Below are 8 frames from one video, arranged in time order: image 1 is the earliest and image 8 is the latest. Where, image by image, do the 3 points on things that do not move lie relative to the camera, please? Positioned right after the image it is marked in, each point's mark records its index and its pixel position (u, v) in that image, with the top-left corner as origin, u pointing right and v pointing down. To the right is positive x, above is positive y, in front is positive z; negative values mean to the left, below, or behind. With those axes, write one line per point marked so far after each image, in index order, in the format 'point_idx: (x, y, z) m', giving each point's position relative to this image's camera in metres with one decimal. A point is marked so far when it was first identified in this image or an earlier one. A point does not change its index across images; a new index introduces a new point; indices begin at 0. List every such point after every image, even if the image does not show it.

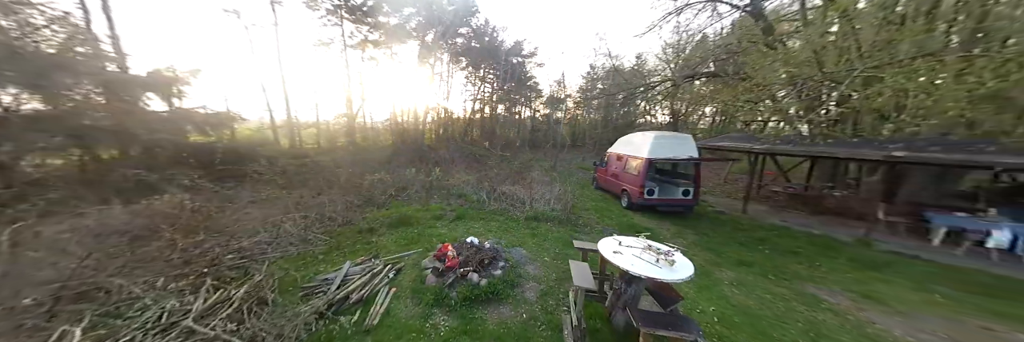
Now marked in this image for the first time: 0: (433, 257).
0: (-1.2, -1.4, +3.9) m
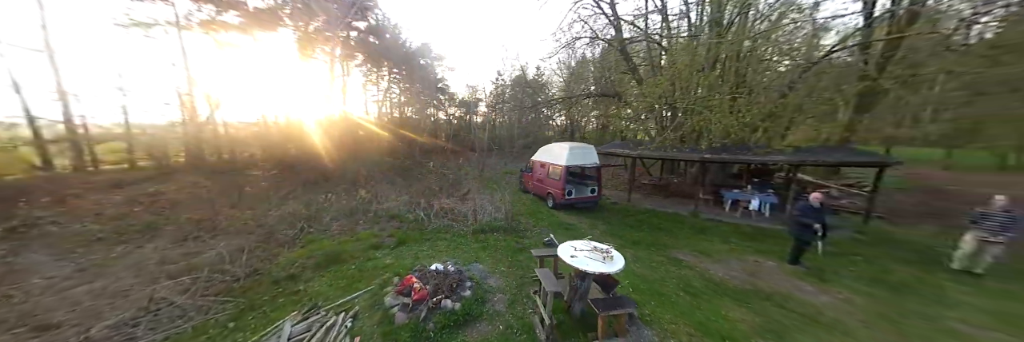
0: (-1.7, -1.9, +3.6) m
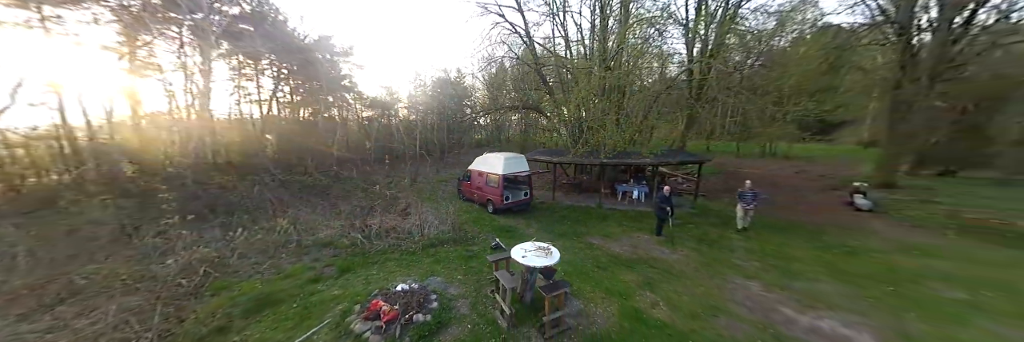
0: (-2.3, -2.3, +3.7) m
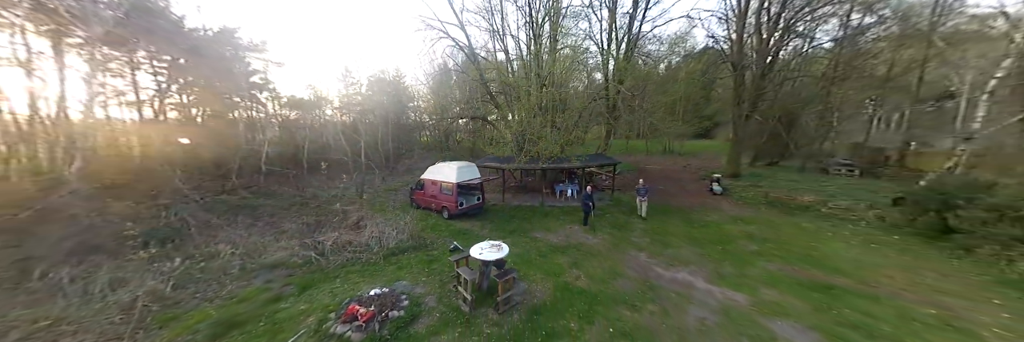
0: (-3.1, -2.7, +4.3) m
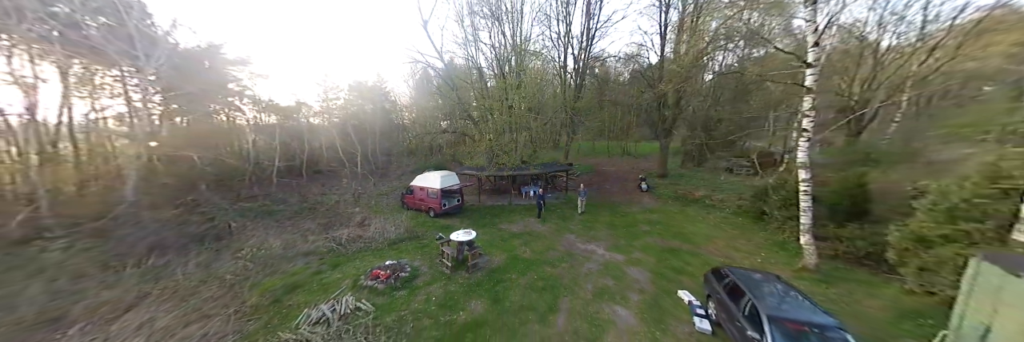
0: (-4.2, -3.2, +6.9) m
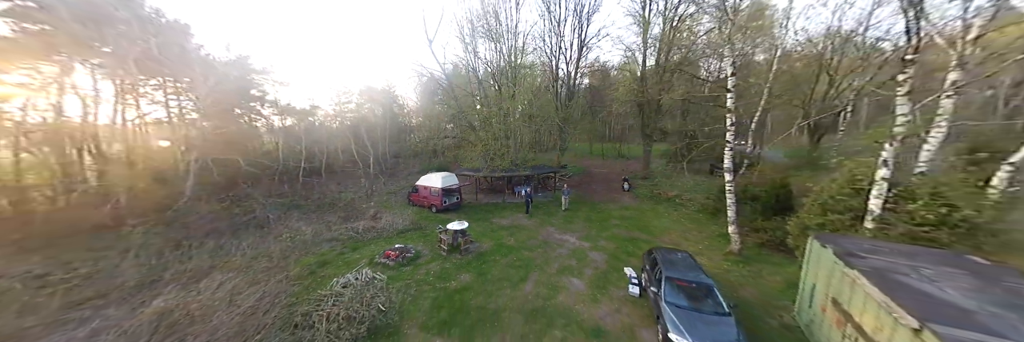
0: (-4.8, -3.2, +8.7) m
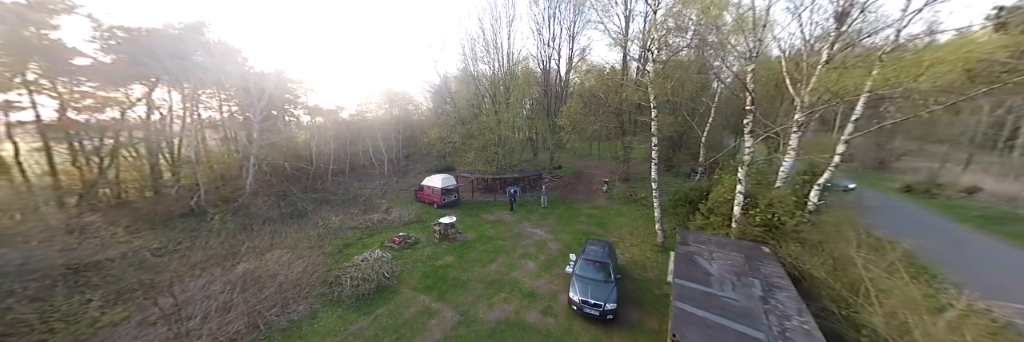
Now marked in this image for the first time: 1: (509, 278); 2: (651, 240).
0: (-6.1, -3.5, +11.6) m
1: (-0.1, -4.3, +9.3) m
2: (+6.7, -3.4, +11.2) m
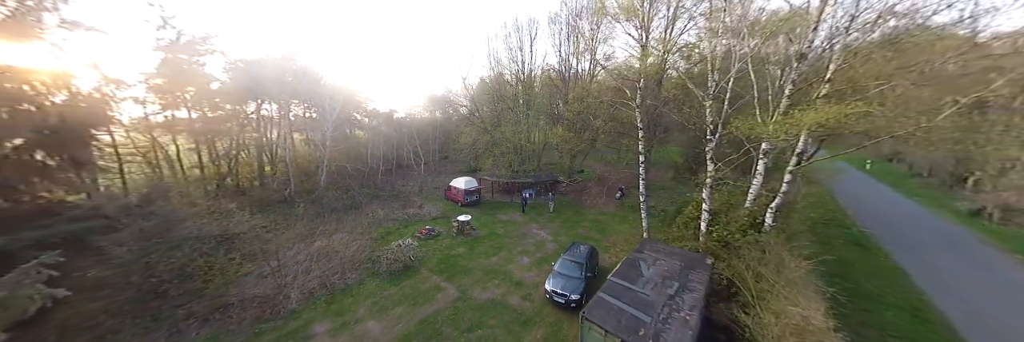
0: (-5.8, -3.9, +14.5) m
1: (-0.4, -4.7, +11.3) m
2: (+6.7, -4.0, +12.1) m
